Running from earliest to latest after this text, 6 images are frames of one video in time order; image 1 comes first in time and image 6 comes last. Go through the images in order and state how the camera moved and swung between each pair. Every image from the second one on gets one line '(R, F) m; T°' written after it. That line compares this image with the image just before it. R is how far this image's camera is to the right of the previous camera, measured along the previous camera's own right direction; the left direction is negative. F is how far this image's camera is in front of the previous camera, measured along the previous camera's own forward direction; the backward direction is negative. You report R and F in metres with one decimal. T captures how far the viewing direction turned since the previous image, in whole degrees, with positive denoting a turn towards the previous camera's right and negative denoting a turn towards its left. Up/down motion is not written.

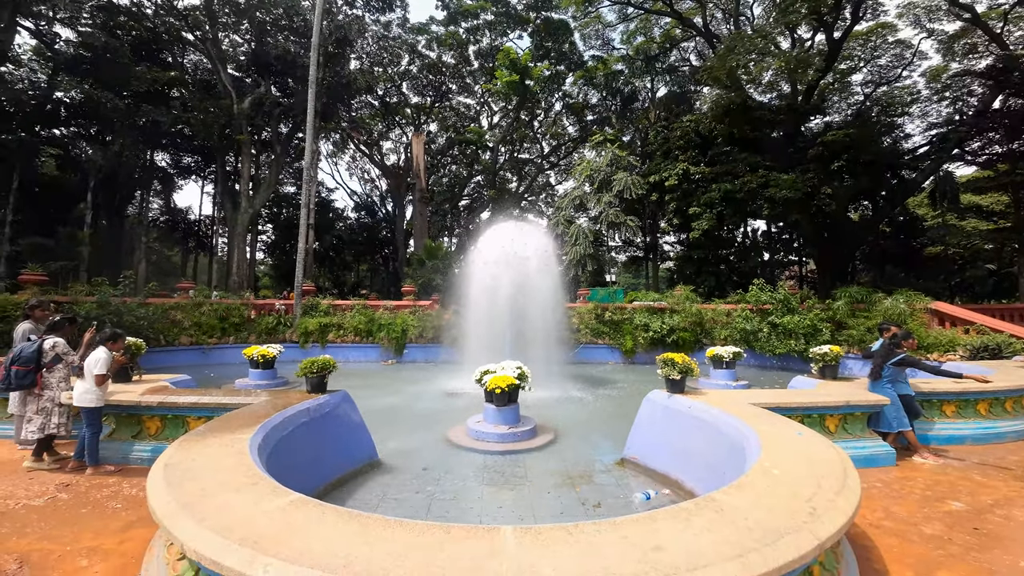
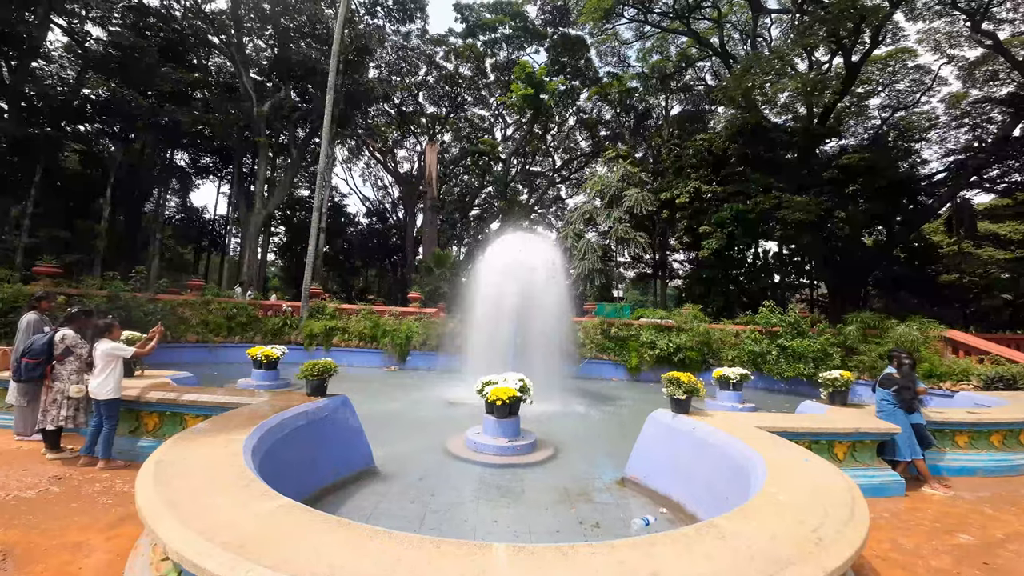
(0.0, 0.0) m; -1°
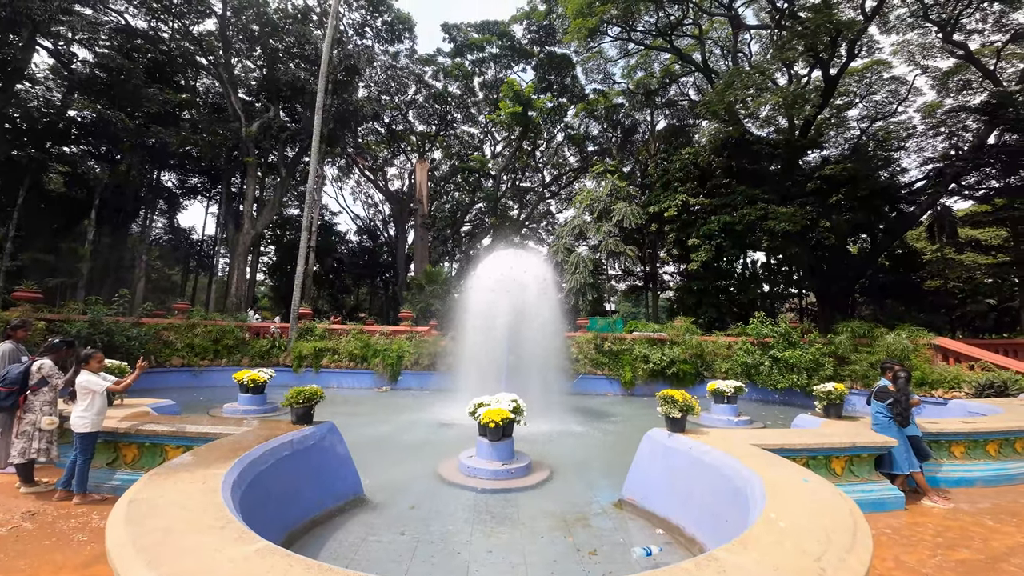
(0.0, 0.0) m; +1°
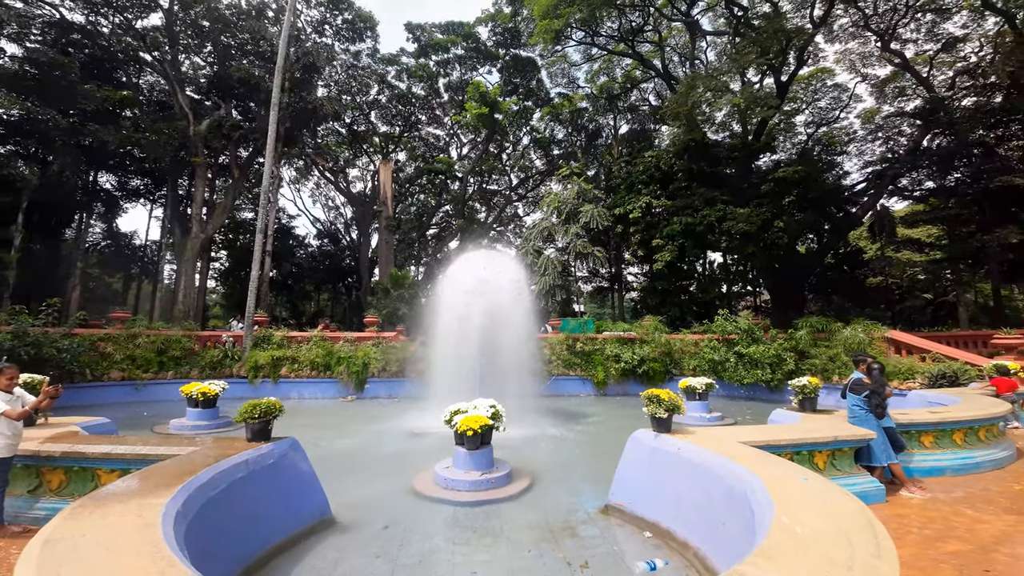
(-0.1, +0.2) m; +5°
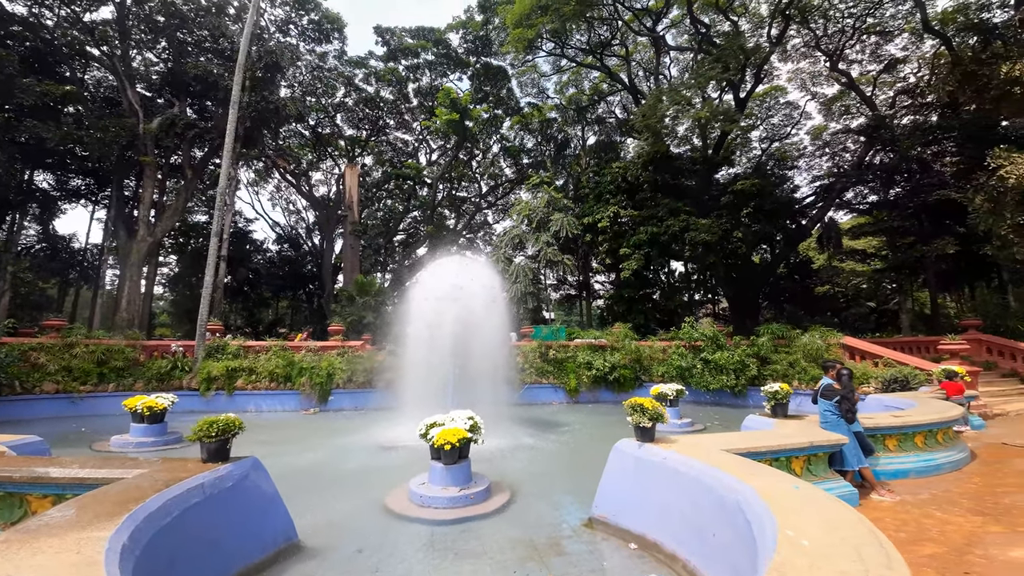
(-0.1, +0.1) m; +4°
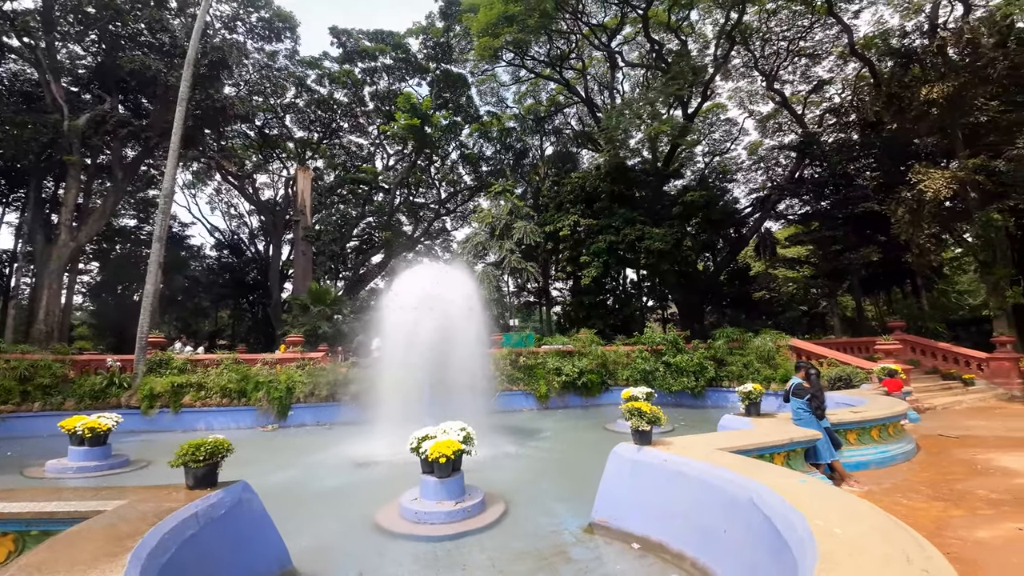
(-0.3, 0.0) m; +6°
